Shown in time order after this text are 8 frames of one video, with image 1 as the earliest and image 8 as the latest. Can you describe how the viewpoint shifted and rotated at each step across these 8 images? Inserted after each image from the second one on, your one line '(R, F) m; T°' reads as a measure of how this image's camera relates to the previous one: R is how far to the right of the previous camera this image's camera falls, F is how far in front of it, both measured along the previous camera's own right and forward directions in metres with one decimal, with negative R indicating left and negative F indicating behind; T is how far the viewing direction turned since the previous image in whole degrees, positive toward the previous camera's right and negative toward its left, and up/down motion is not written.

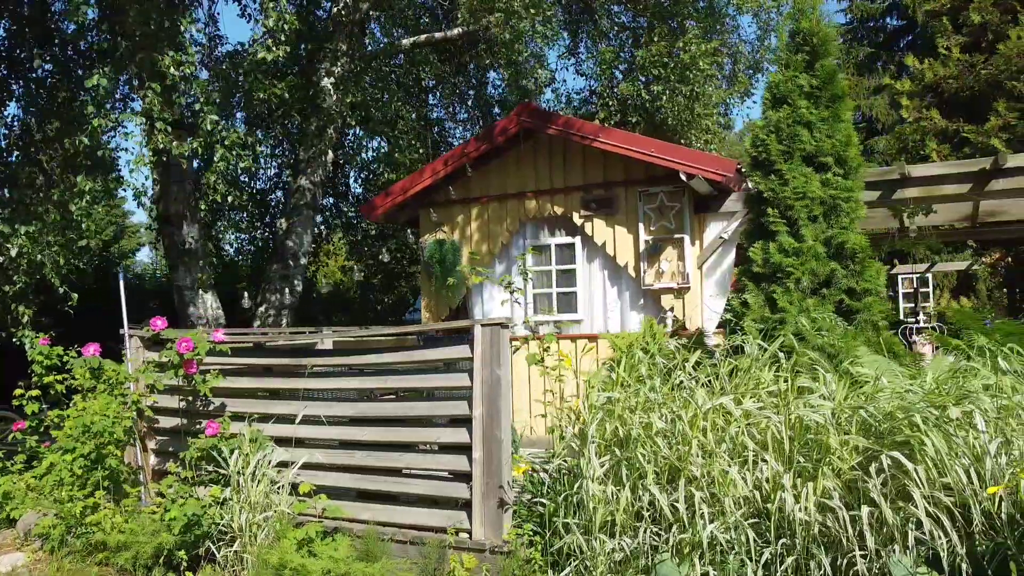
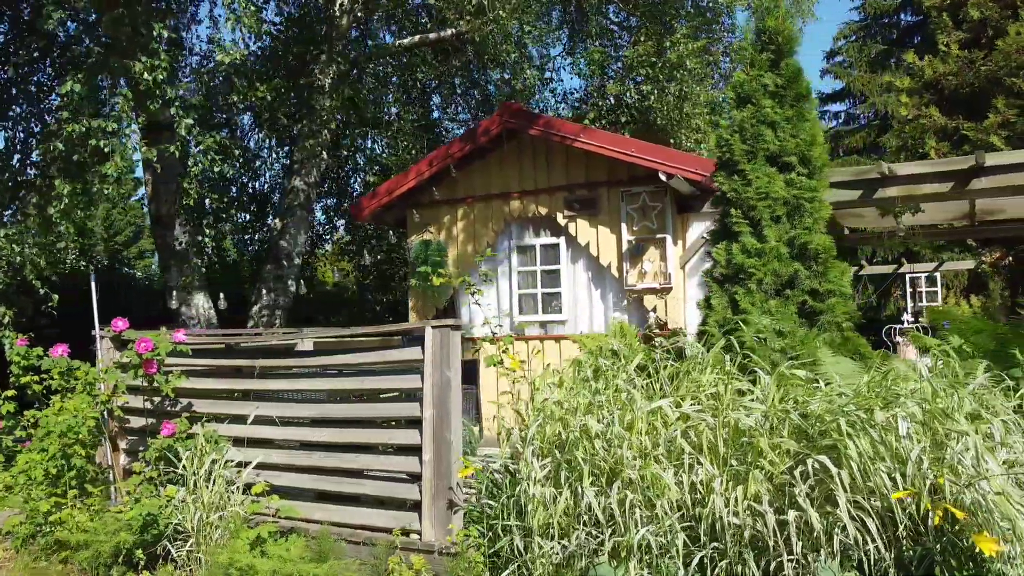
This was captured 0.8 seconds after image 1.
(+0.4, 0.0) m; -1°
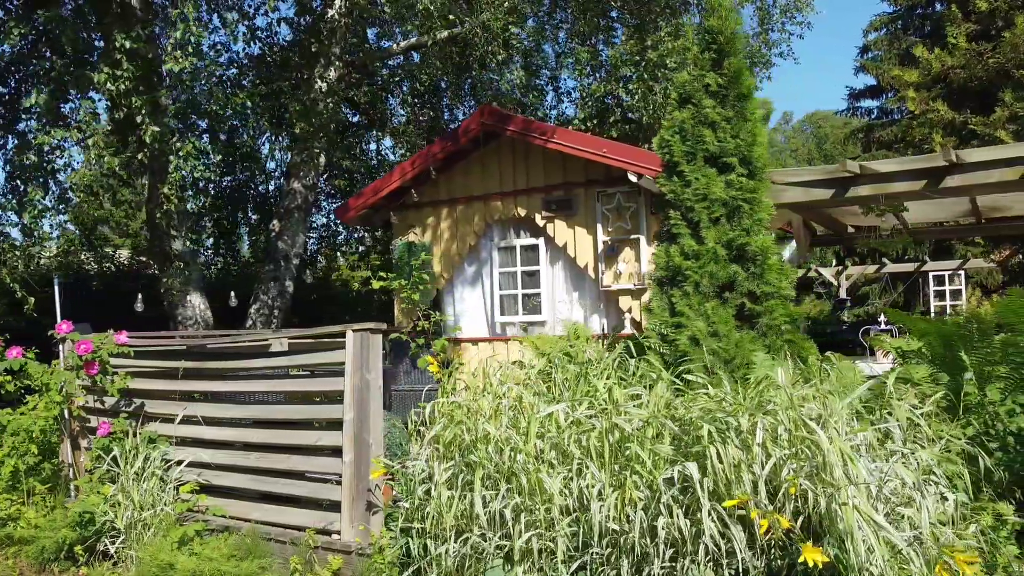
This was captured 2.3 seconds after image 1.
(+0.7, 0.0) m; -3°
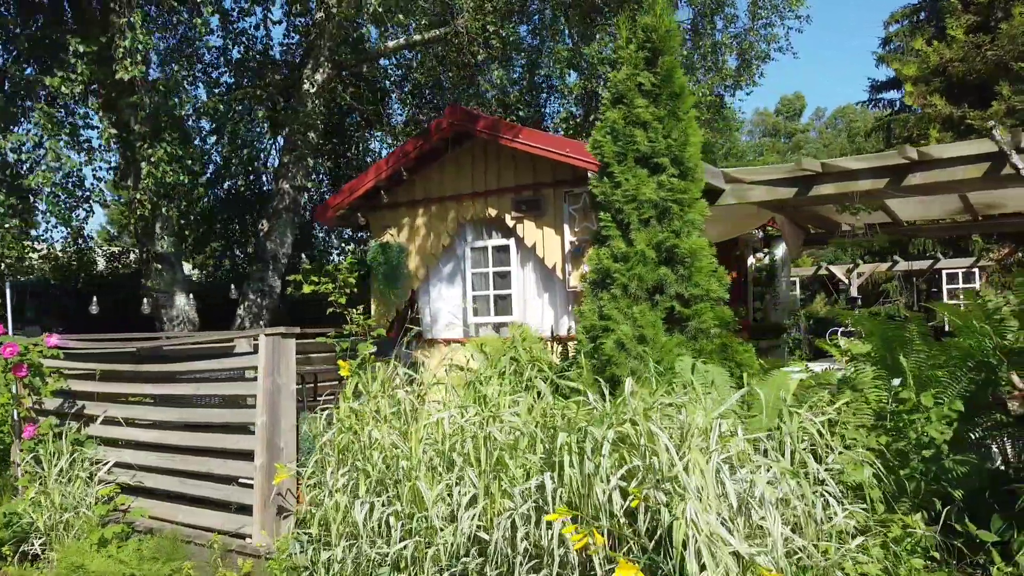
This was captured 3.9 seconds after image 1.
(+0.6, +0.1) m; -2°
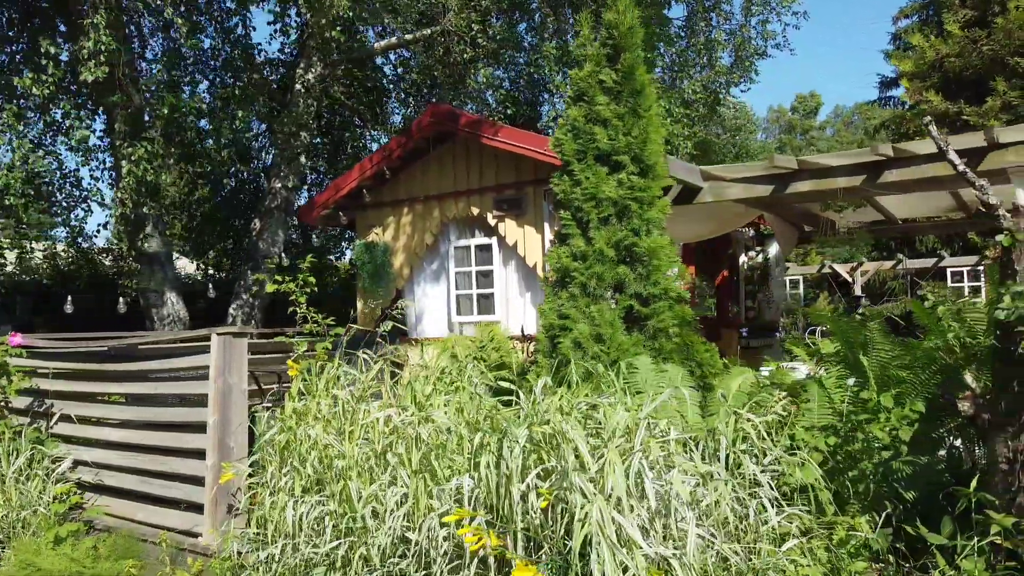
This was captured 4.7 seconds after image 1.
(+0.3, 0.0) m; -1°
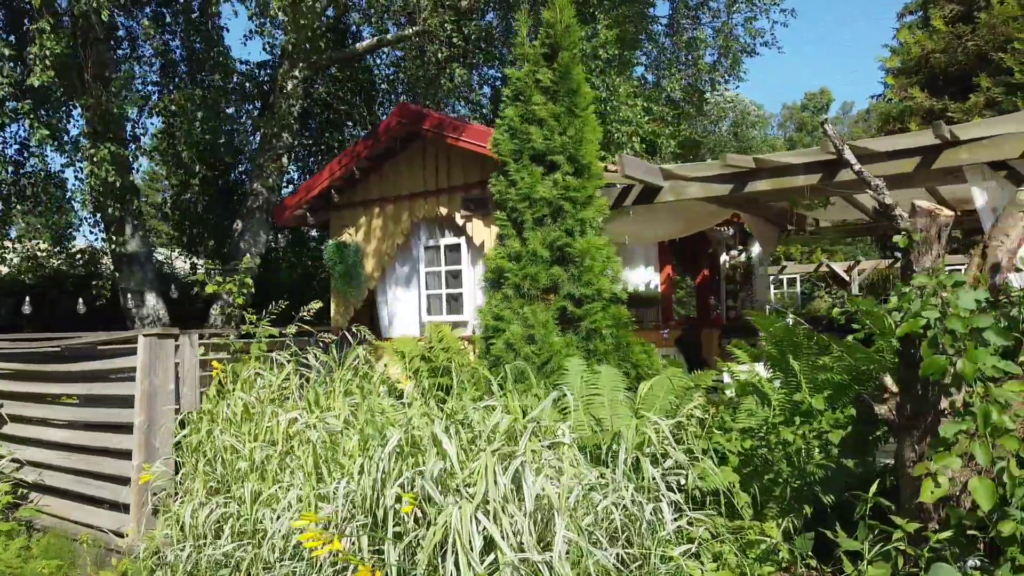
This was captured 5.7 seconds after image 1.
(+0.5, 0.0) m; -1°
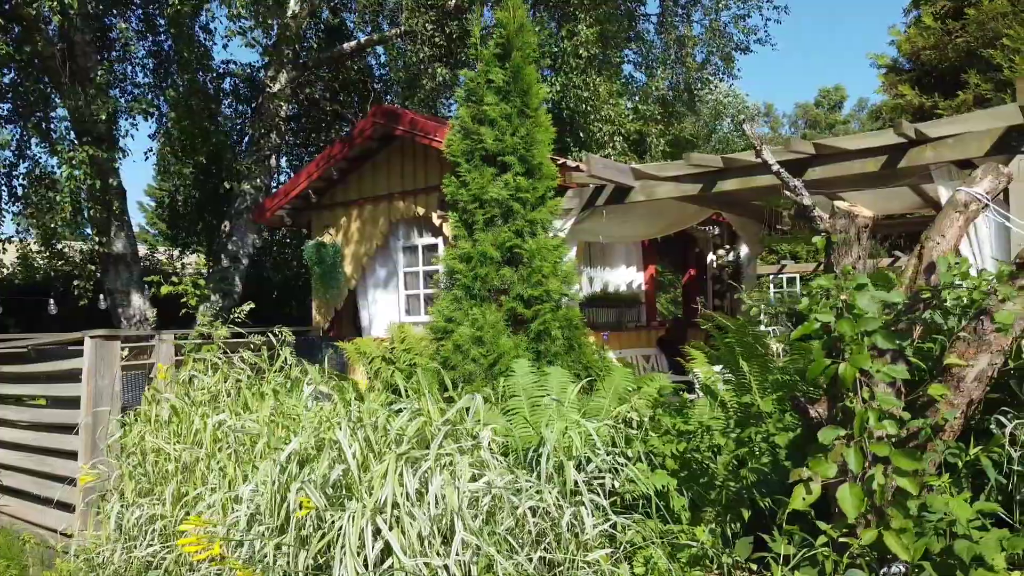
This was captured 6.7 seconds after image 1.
(+0.4, 0.0) m; -1°
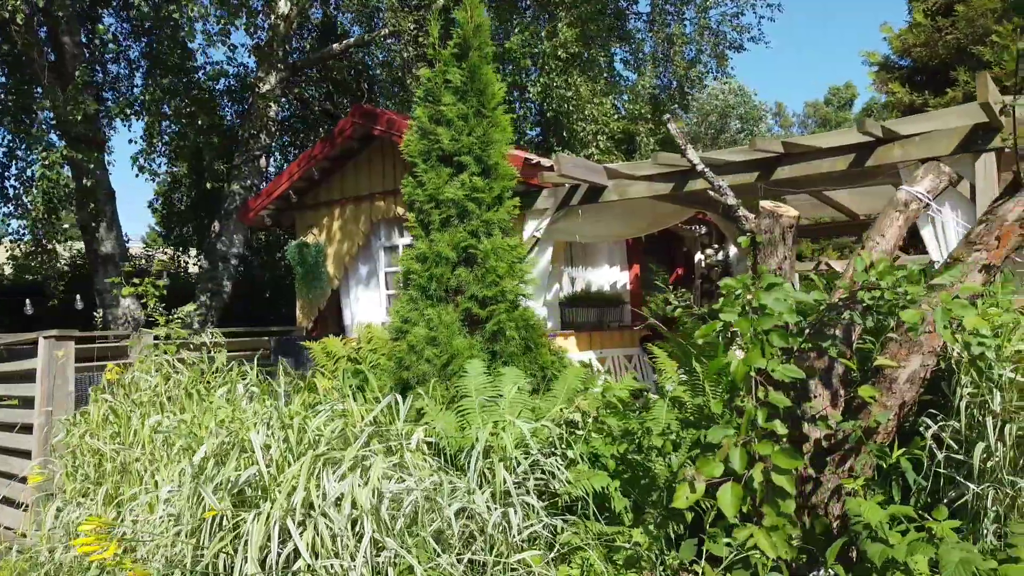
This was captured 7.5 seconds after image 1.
(+0.3, 0.0) m; -1°
